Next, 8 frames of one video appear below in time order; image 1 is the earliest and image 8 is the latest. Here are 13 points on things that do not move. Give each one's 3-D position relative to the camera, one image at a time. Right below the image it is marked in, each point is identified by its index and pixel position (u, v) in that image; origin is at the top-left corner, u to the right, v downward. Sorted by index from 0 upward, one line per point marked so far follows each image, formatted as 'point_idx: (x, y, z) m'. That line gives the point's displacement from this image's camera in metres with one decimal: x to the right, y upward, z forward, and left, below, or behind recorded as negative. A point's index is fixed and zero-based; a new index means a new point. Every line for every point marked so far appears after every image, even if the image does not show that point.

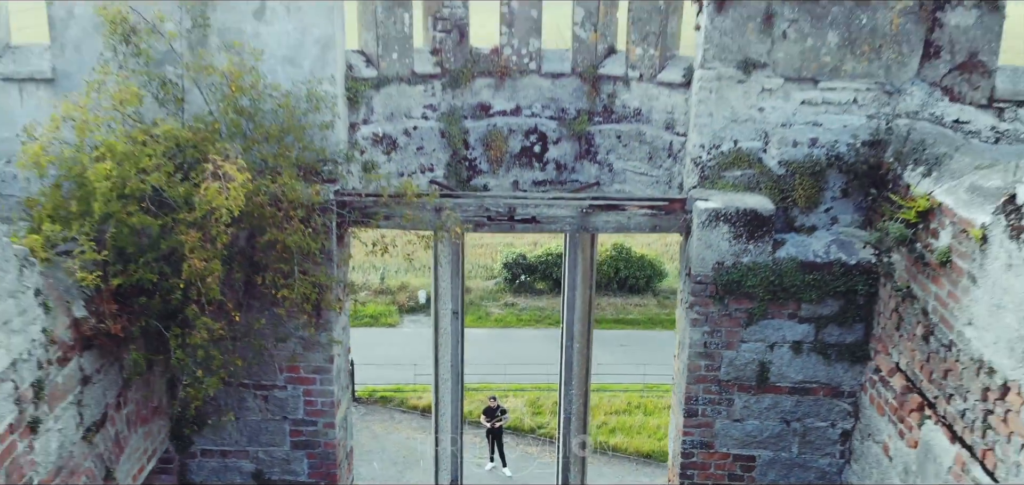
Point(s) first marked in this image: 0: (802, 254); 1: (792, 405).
0: (+1.3, 0.0, +3.9) m
1: (+1.4, -0.8, +4.0) m
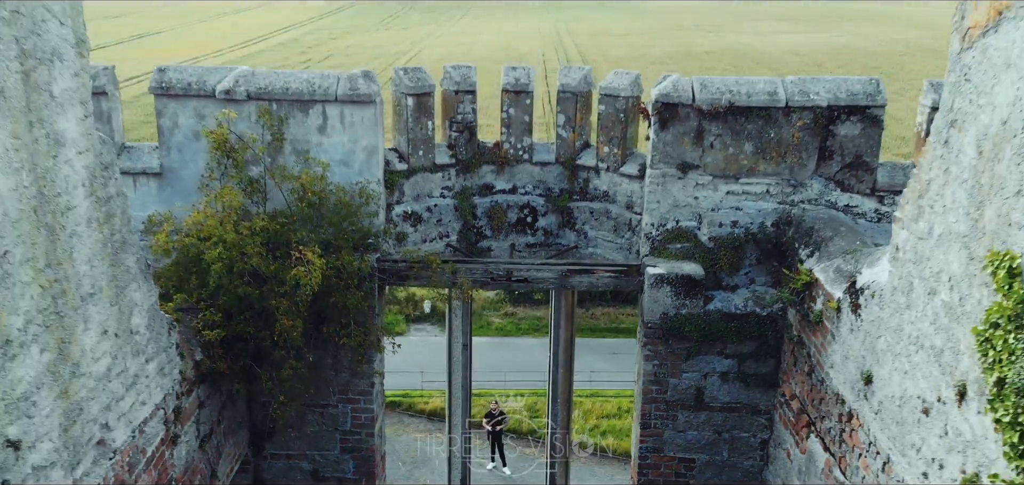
0: (+1.3, -0.4, +5.1) m
1: (+1.3, -1.1, +5.3) m
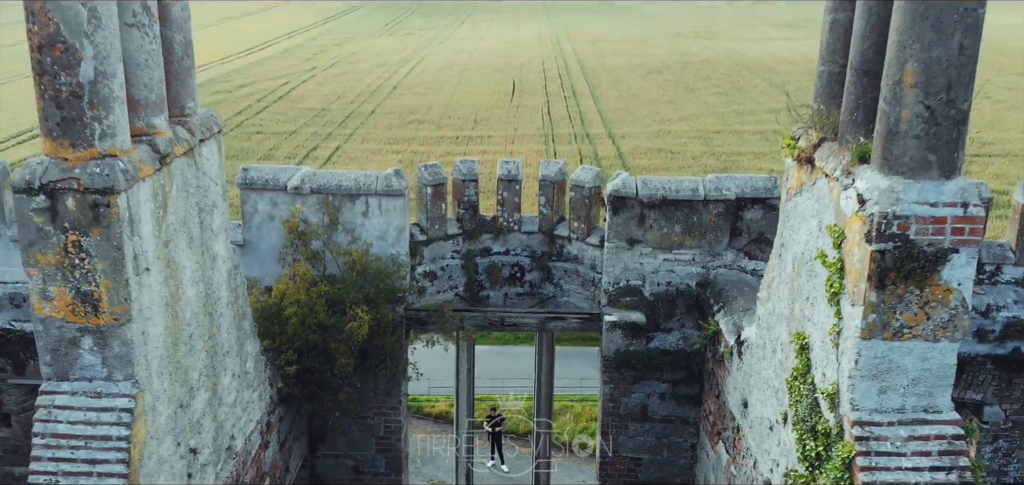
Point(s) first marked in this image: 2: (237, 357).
0: (+1.3, -0.8, +6.8) m
1: (+1.3, -1.6, +7.0) m
2: (-1.7, -0.7, +5.2) m
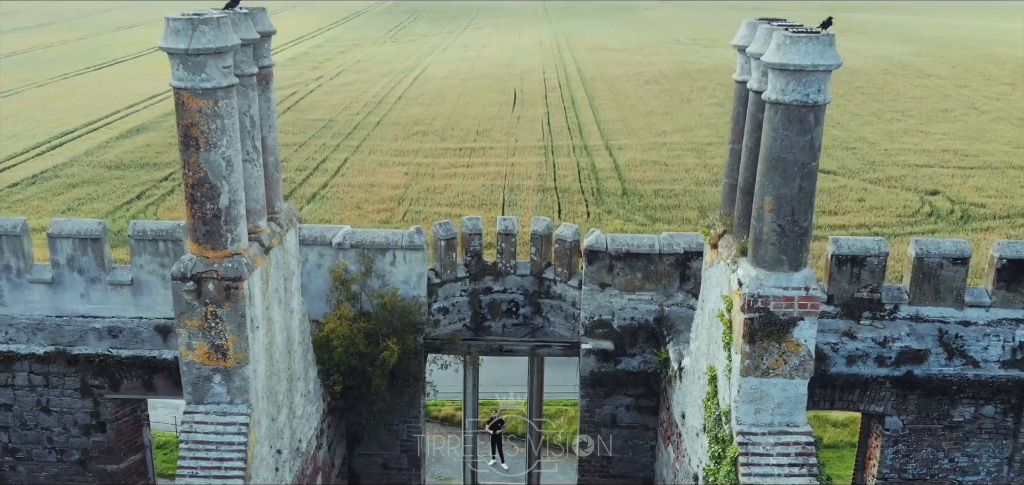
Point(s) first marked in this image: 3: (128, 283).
0: (+1.2, -1.3, +8.6) m
1: (+1.2, -2.0, +8.8) m
2: (-1.8, -1.2, +6.9) m
3: (-4.1, -0.4, +8.8) m
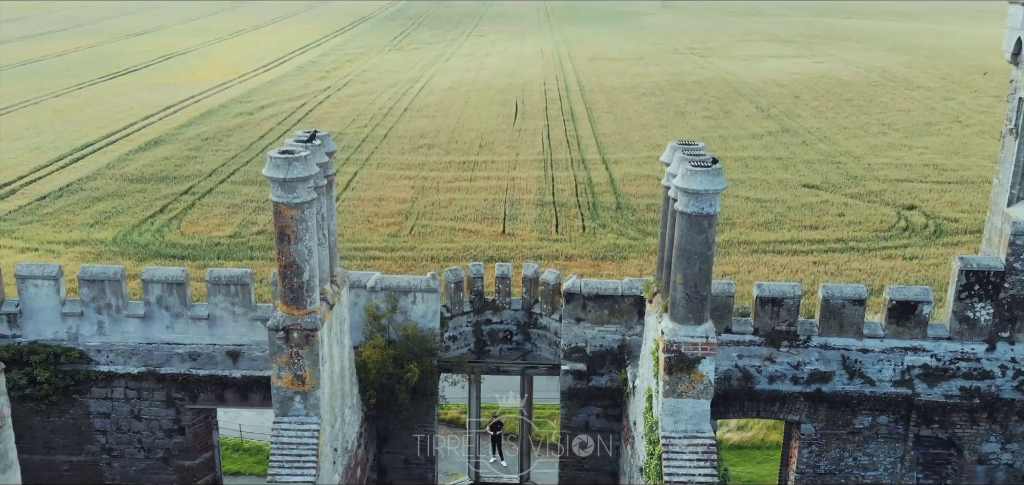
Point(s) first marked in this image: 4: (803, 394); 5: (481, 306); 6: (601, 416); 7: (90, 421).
0: (+1.2, -1.9, +11.0) m
1: (+1.2, -2.6, +11.1) m
2: (-1.9, -1.8, +9.3) m
3: (-4.2, -1.0, +11.2) m
4: (+3.9, -2.1, +11.3) m
5: (-0.4, -0.9, +11.4) m
6: (+1.2, -2.4, +11.1) m
7: (-6.0, -2.5, +11.7) m
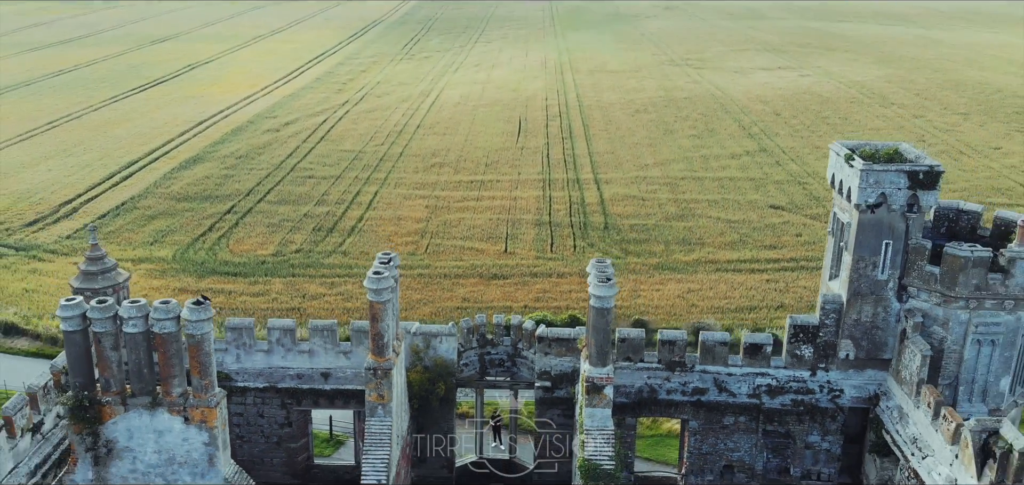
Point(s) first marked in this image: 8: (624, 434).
0: (+1.0, -3.2, +17.2) m
1: (+1.0, -3.9, +17.3) m
2: (-2.1, -3.1, +15.5) m
3: (-4.4, -2.3, +17.4) m
4: (+3.7, -3.4, +17.5) m
5: (-0.6, -2.2, +17.6) m
6: (+1.0, -3.7, +17.2) m
7: (-6.2, -3.8, +17.9) m
8: (+2.4, -4.2, +18.1) m
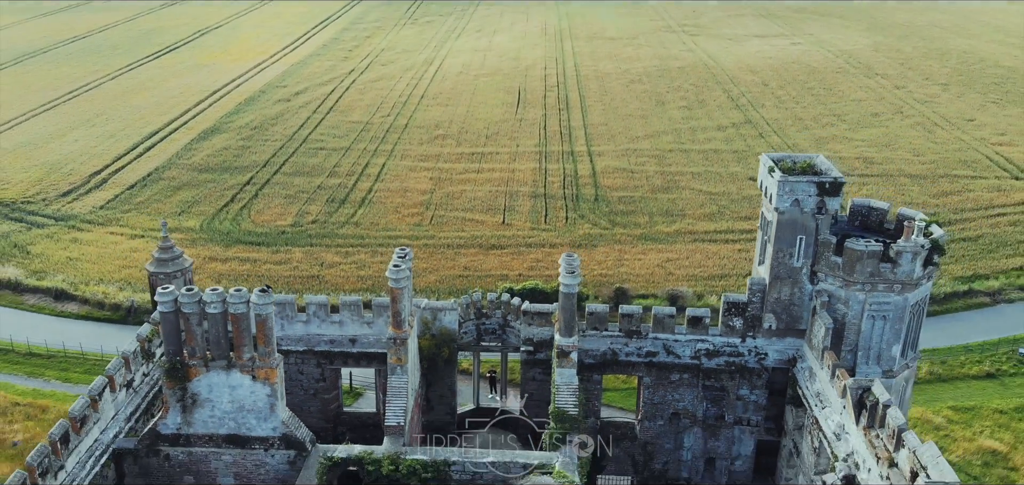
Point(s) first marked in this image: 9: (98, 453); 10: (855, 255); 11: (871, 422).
0: (+0.7, -3.0, +21.5) m
1: (+0.7, -3.7, +21.7) m
2: (-2.3, -3.0, +19.8) m
3: (-4.6, -2.1, +21.7) m
4: (+3.5, -3.2, +21.8) m
5: (-0.9, -2.0, +21.9) m
6: (+0.8, -3.5, +21.6) m
7: (-6.4, -3.6, +22.3) m
8: (+2.2, -4.0, +22.4) m
9: (-9.3, -4.7, +18.3) m
10: (+8.3, -0.3, +19.7) m
11: (+7.8, -3.9, +17.8) m
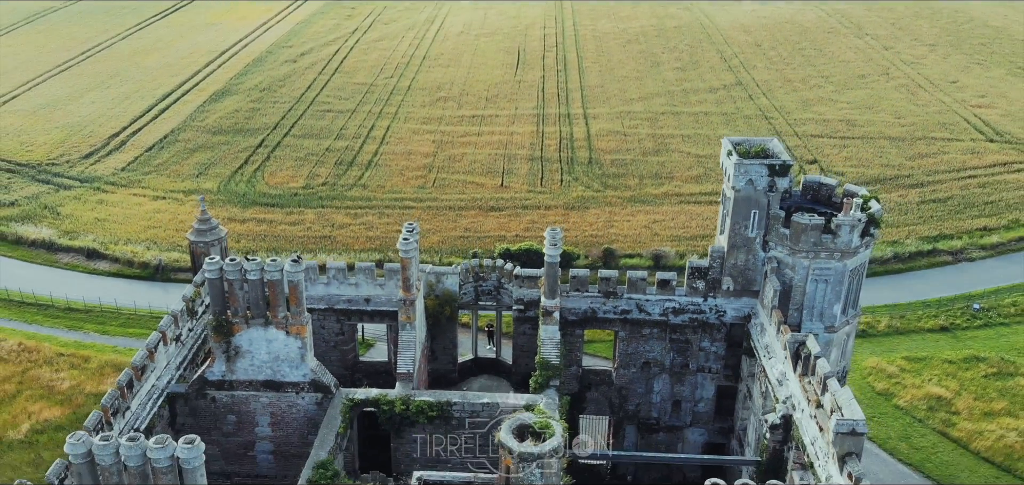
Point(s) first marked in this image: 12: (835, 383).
0: (+0.5, -2.2, +24.8) m
1: (+0.5, -2.9, +25.1) m
2: (-2.5, -2.3, +23.2) m
3: (-4.8, -1.3, +25.0) m
4: (+3.3, -2.4, +25.2) m
5: (-1.1, -1.1, +25.2) m
6: (+0.6, -2.6, +25.0) m
7: (-6.6, -2.7, +25.7) m
8: (+2.0, -3.1, +25.9) m
9: (-9.5, -4.1, +21.8) m
10: (+8.1, +0.4, +22.9) m
11: (+7.6, -3.3, +21.2) m
12: (+7.8, -3.4, +19.7) m
